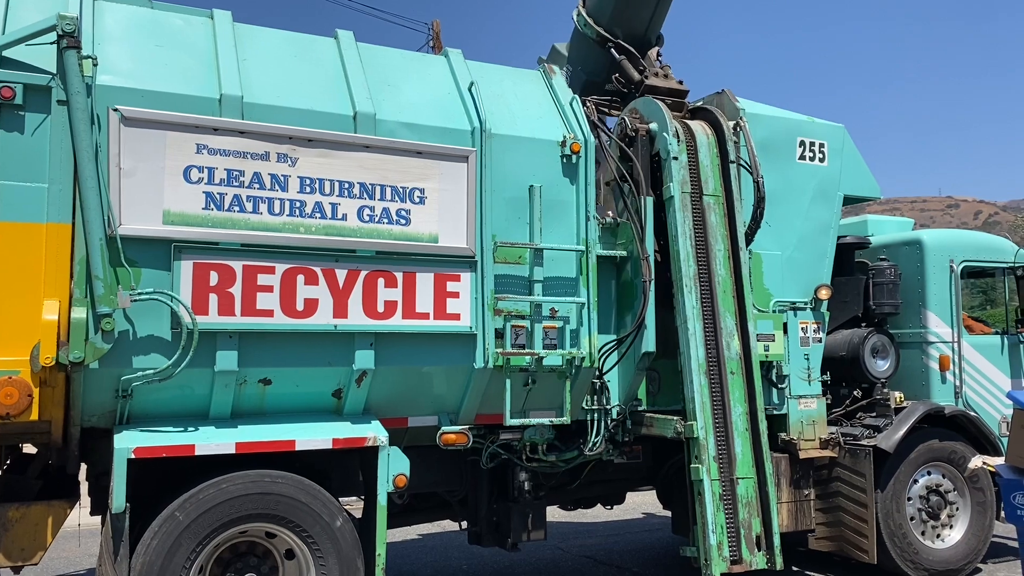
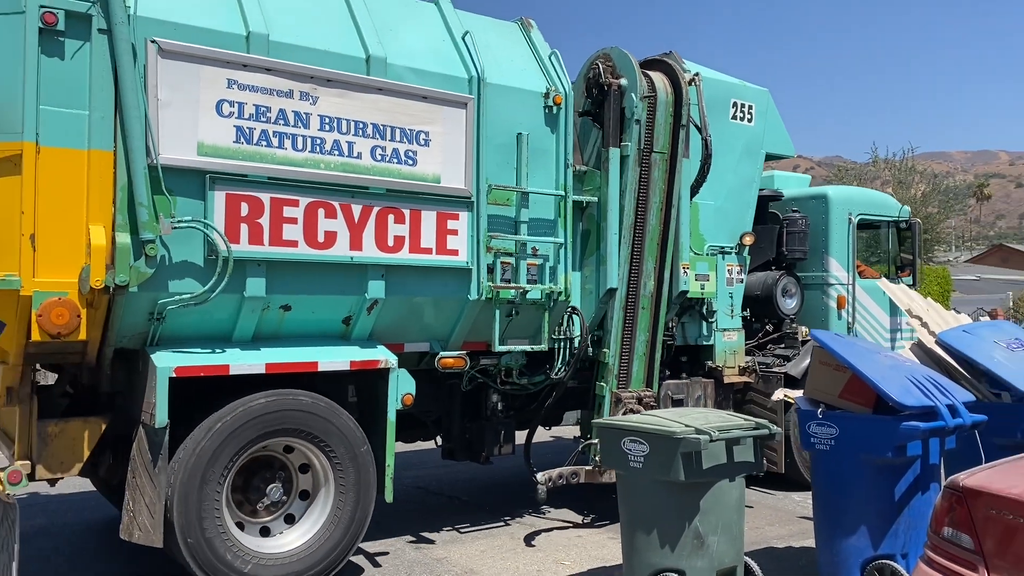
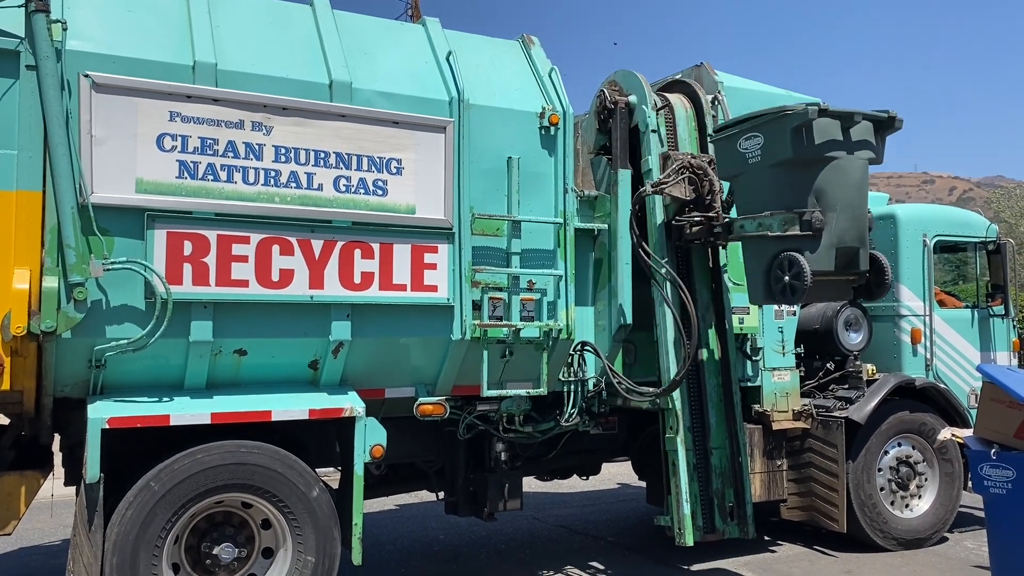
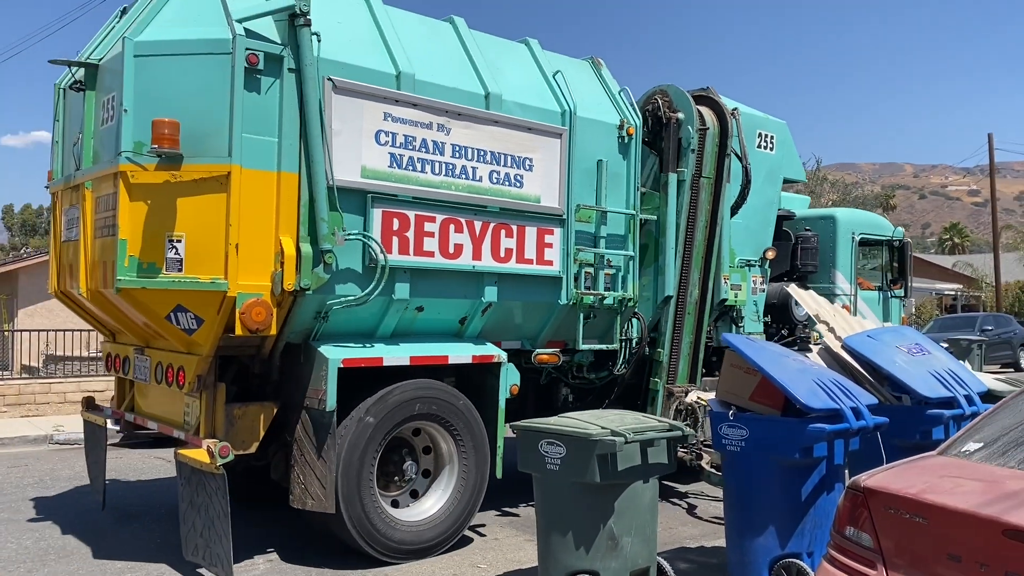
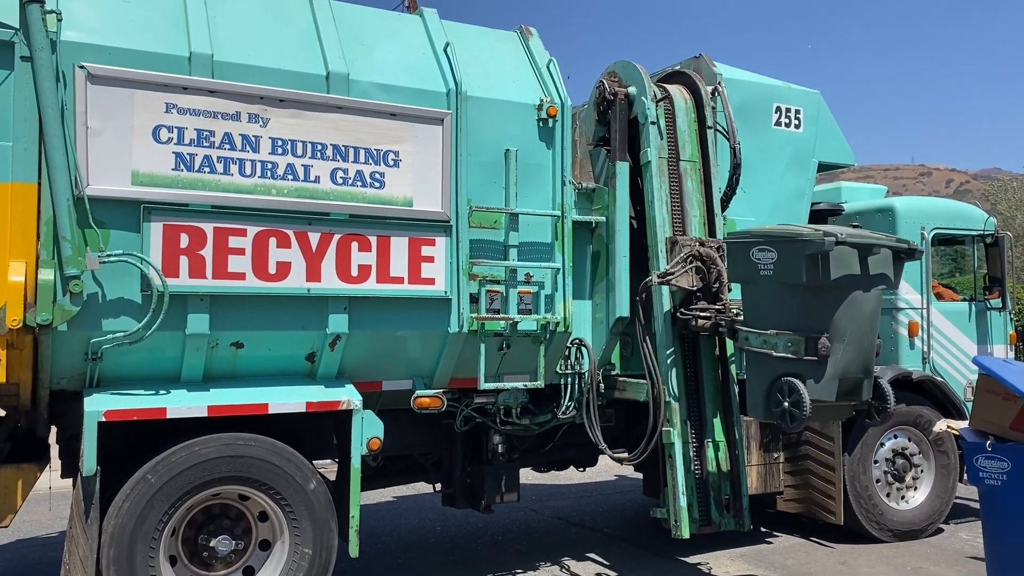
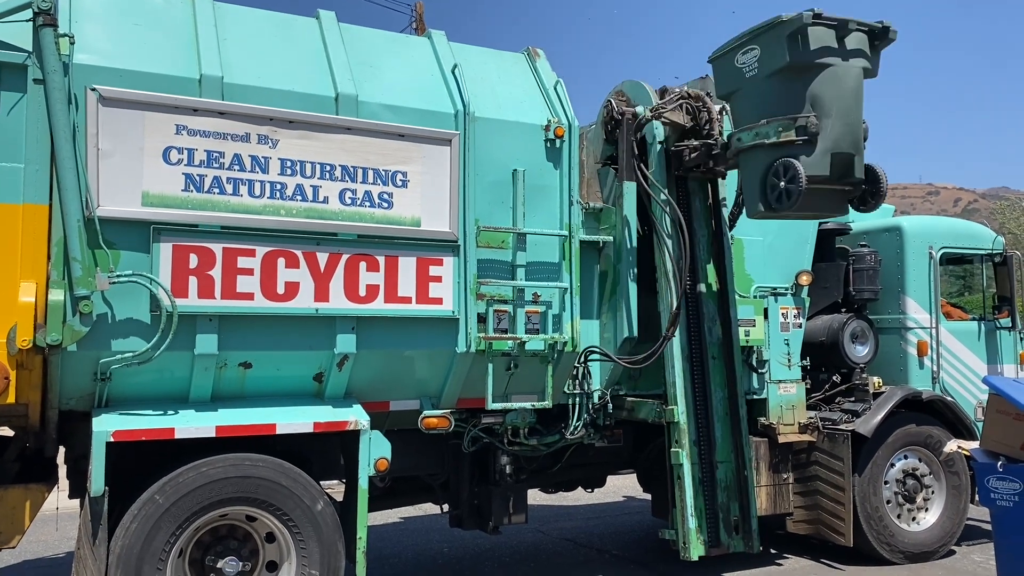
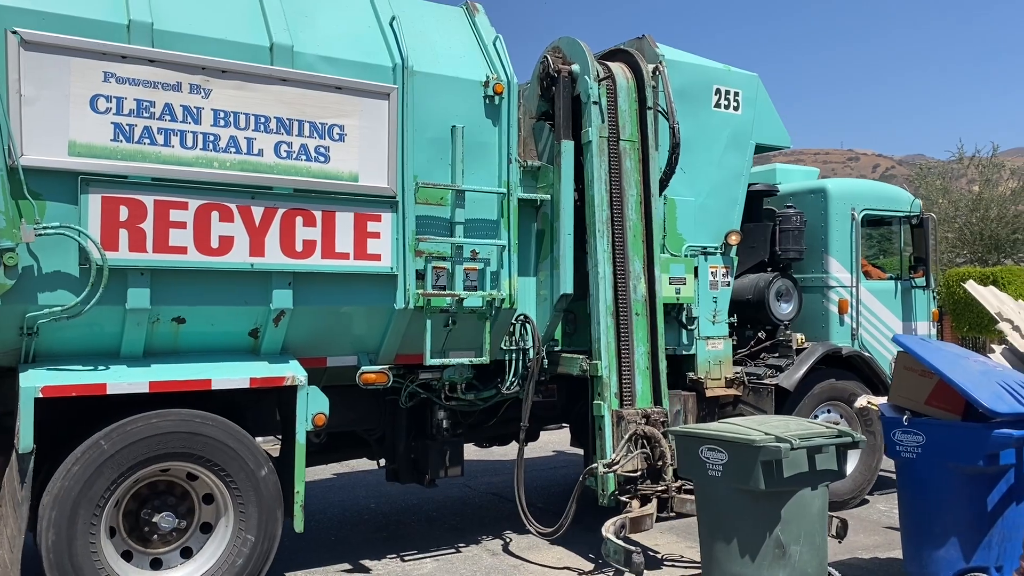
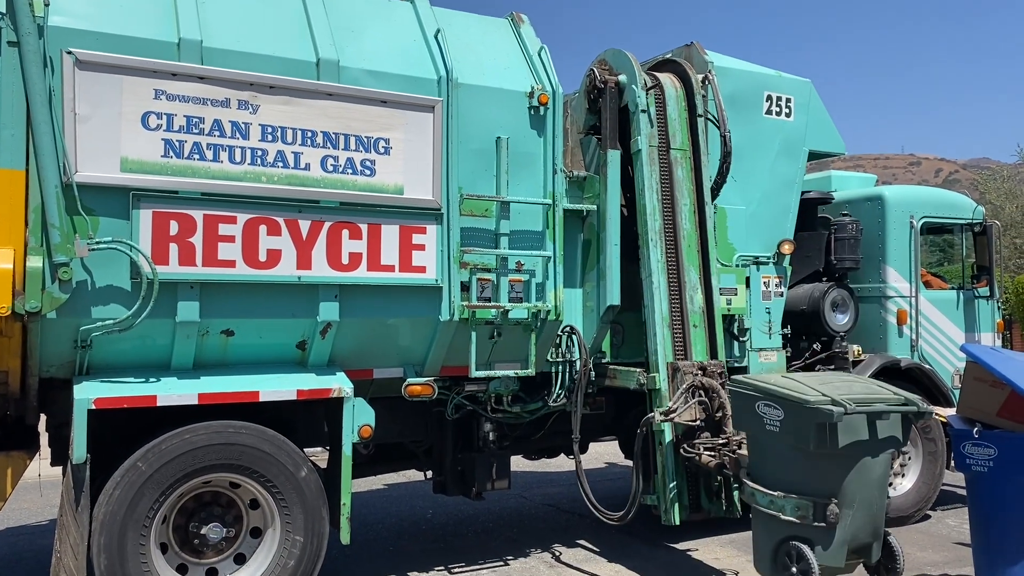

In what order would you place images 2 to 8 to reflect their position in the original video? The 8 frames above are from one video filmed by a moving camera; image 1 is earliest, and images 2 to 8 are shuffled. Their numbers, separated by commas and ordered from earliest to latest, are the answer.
6, 3, 5, 8, 7, 2, 4
